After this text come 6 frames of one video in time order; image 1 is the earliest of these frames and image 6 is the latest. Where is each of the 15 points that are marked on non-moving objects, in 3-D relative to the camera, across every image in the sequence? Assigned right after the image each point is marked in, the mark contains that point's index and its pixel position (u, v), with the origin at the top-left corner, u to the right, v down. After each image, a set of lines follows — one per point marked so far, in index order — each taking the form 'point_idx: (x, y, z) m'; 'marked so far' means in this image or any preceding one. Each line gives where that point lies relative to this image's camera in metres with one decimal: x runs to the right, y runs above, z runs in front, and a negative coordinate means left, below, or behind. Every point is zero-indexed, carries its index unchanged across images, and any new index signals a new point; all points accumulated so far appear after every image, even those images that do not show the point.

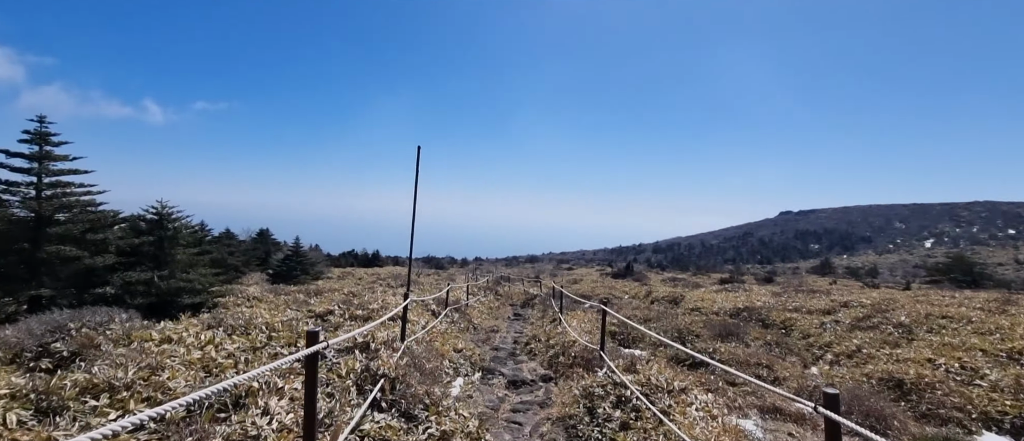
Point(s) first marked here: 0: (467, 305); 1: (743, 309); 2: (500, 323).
0: (-1.6, -3.0, +16.7) m
1: (+8.4, -3.2, +17.2) m
2: (-0.4, -3.4, +15.5) m
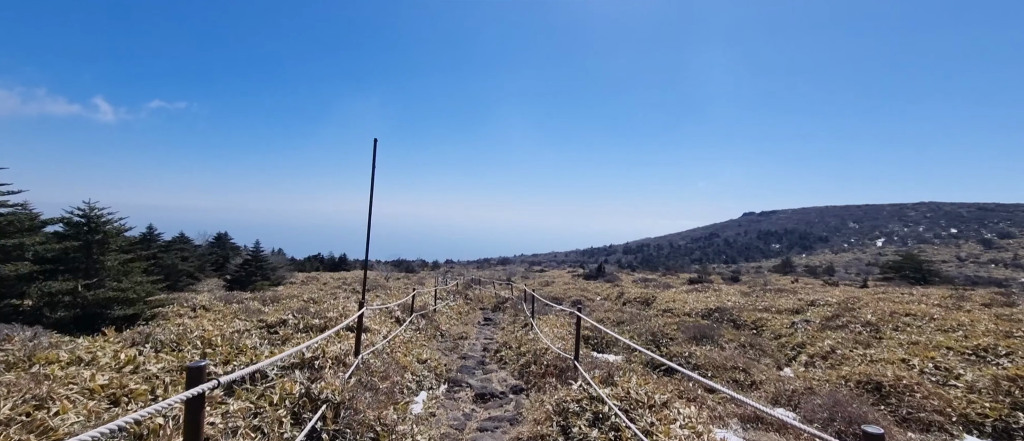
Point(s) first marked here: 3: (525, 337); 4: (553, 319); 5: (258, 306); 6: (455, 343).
0: (-2.6, -3.0, +16.0) m
1: (+7.3, -3.2, +17.1) m
2: (-1.4, -3.4, +14.9) m
3: (+0.3, -2.8, +11.4) m
4: (+1.2, -3.0, +14.1) m
5: (-8.2, -2.8, +15.1) m
6: (-1.5, -3.2, +12.6) m
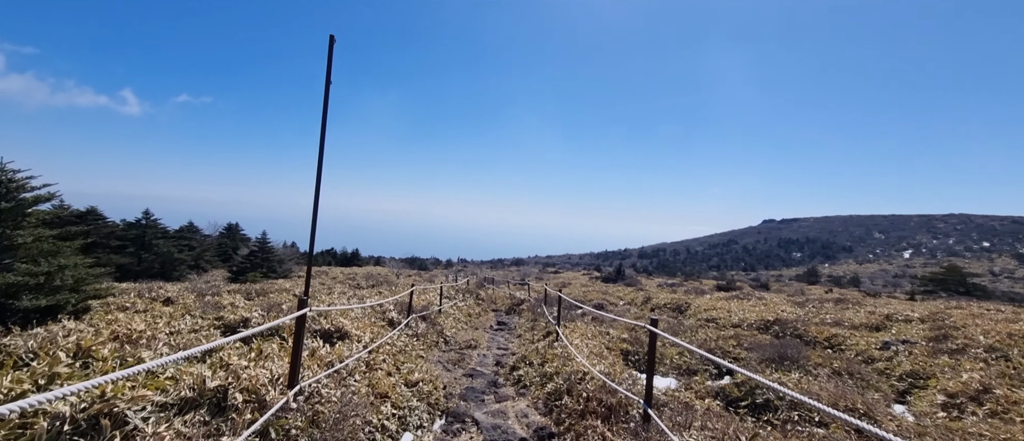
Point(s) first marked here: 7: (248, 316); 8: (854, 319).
0: (-2.1, -2.6, +13.6) m
1: (+7.9, -3.1, +14.4) m
2: (-0.9, -3.0, +12.5) m
3: (+0.7, -2.5, +8.9) m
4: (+1.7, -2.6, +11.6) m
5: (-7.6, -2.2, +12.9) m
6: (-1.1, -2.8, +10.1) m
7: (-5.1, -1.9, +9.2) m
8: (+10.7, -3.0, +14.7) m
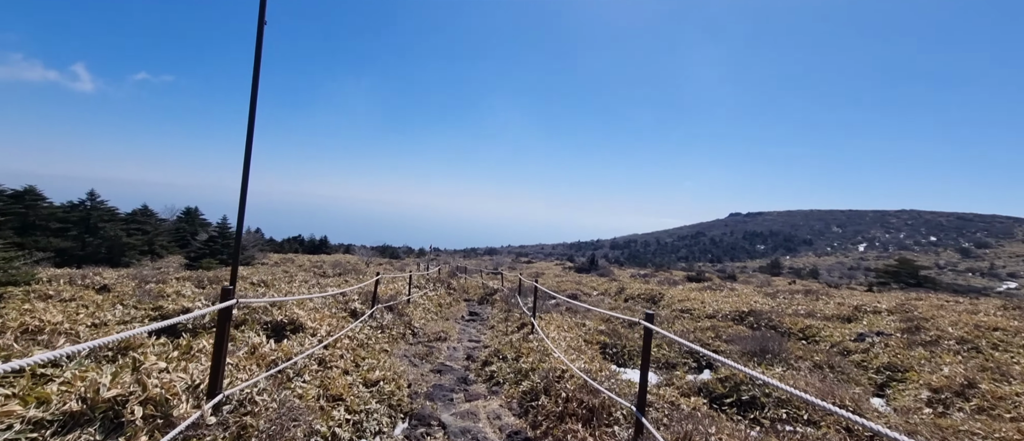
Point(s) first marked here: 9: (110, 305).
0: (-2.9, -2.2, +12.9) m
1: (+7.1, -2.8, +14.2) m
2: (-1.6, -2.7, +11.8) m
3: (+0.2, -2.2, +8.4) m
4: (+1.1, -2.3, +11.1) m
5: (-8.4, -1.7, +11.9) m
6: (-1.7, -2.5, +9.5) m
7: (-5.6, -1.5, +8.3) m
8: (+9.8, -2.8, +14.8) m
9: (-6.9, -1.5, +8.1) m
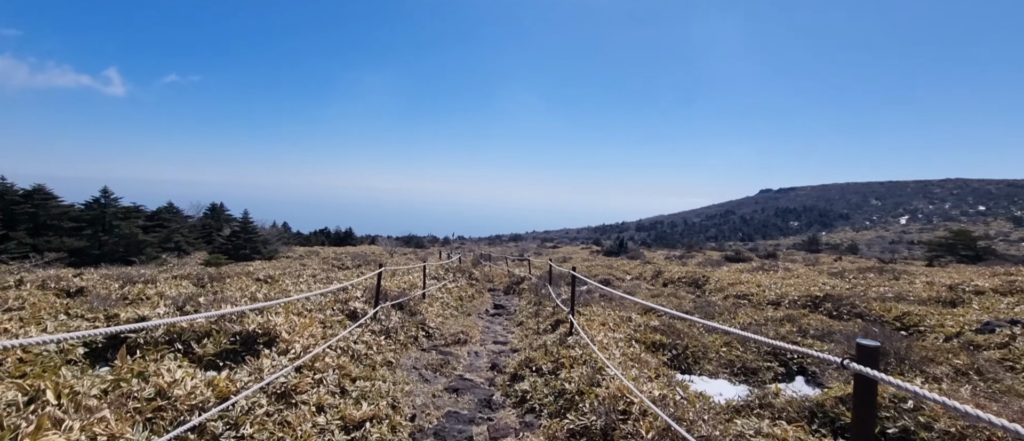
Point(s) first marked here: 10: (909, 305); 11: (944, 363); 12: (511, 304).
0: (-2.1, -1.8, +11.2) m
1: (+7.9, -2.0, +12.1) m
2: (-0.9, -2.2, +10.1) m
3: (+0.7, -1.8, +6.6) m
4: (+1.7, -1.8, +9.3) m
5: (-7.7, -1.5, +10.5) m
6: (-1.1, -2.2, +7.8) m
7: (-5.1, -1.3, +6.7) m
8: (+10.6, -1.9, +12.5) m
9: (-6.4, -1.3, +6.7) m
10: (+9.0, -1.9, +10.8) m
11: (+5.9, -1.9, +6.4) m
12: (0.0, -2.4, +13.7) m
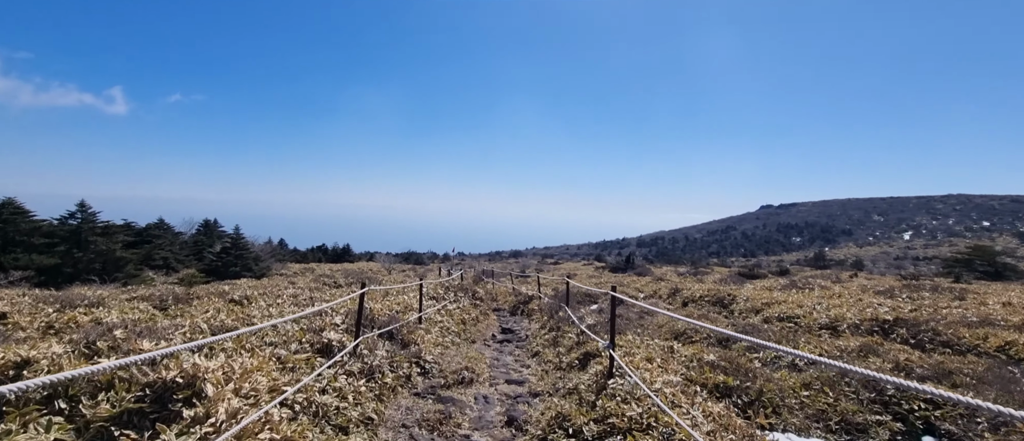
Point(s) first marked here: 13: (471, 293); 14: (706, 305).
0: (-1.9, -2.0, +9.4) m
1: (+8.1, -2.2, +10.2) m
2: (-0.6, -2.4, +8.3) m
3: (+1.0, -1.8, +4.7) m
4: (+2.0, -1.9, +7.4) m
5: (-7.4, -1.7, +8.7) m
6: (-0.8, -2.3, +6.0) m
7: (-4.9, -1.4, +4.9) m
8: (+10.9, -2.1, +10.6) m
9: (-6.2, -1.4, +4.9) m
10: (+9.3, -2.1, +8.9) m
11: (+6.1, -2.0, +4.6) m
12: (+0.2, -2.7, +11.9) m
13: (-1.4, -2.5, +16.1) m
14: (+7.3, -3.1, +17.7) m
